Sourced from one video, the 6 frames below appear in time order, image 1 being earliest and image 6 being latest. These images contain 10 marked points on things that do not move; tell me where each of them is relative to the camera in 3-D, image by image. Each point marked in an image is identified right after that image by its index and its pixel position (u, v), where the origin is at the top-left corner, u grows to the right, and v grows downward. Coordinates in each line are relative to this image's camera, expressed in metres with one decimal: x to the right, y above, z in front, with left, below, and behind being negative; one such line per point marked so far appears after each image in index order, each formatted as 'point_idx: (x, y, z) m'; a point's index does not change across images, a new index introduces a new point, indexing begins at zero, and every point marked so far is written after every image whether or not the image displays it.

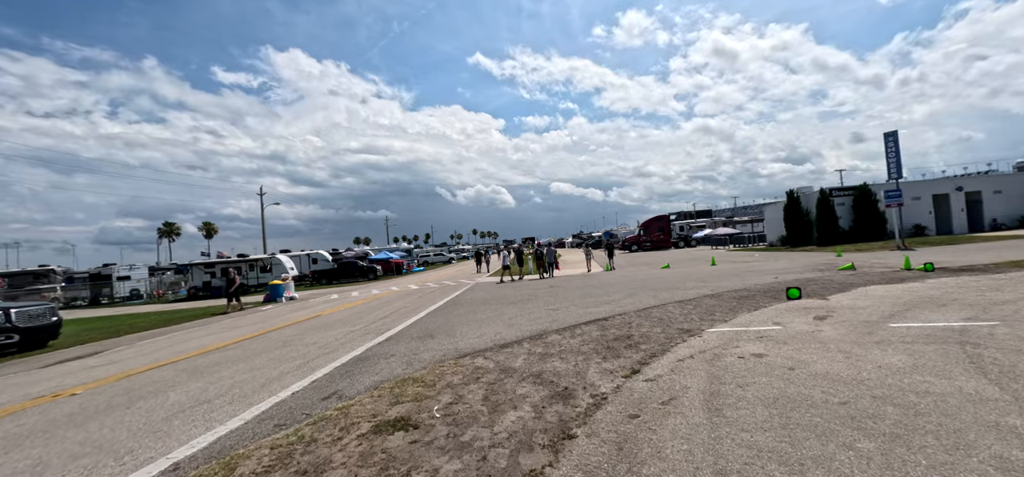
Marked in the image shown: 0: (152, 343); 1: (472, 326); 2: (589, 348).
0: (-12.6, -3.7, +12.6) m
1: (-1.0, -2.2, +9.0) m
2: (+1.4, -2.0, +6.4) m
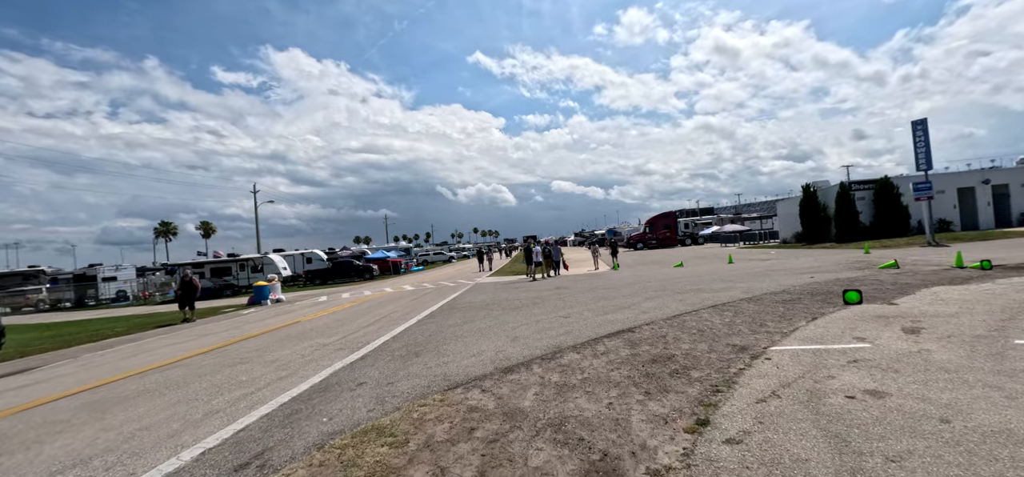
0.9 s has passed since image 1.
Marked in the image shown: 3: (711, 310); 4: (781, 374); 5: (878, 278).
0: (-12.5, -3.6, +11.0) m
1: (-0.9, -2.1, +7.4) m
2: (+1.5, -1.8, +4.8) m
3: (+4.7, -1.7, +8.5) m
4: (+3.3, -1.6, +4.4) m
5: (+11.6, -1.3, +11.4) m
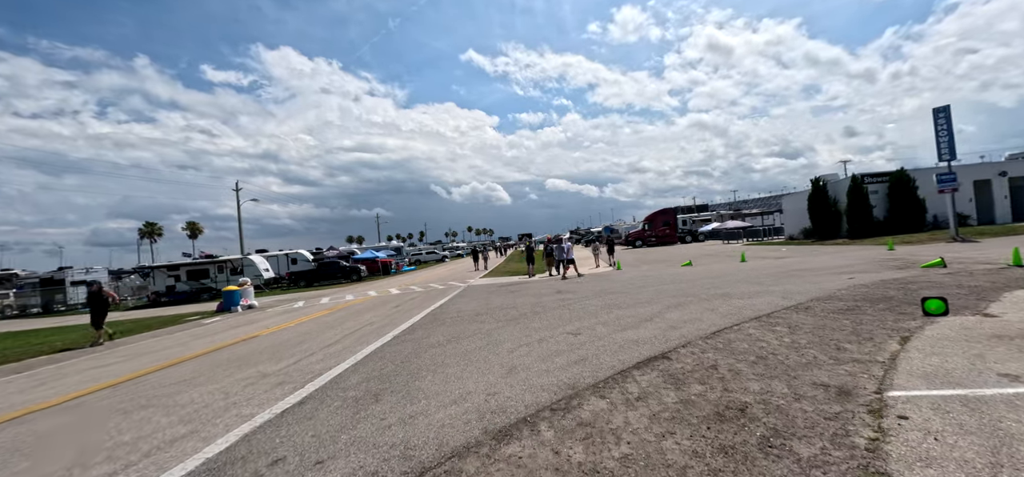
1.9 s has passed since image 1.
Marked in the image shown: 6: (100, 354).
0: (-12.6, -3.6, +9.0) m
1: (-0.9, -2.0, +5.6) m
2: (+1.4, -1.8, +3.0) m
3: (+4.6, -1.6, +6.8) m
4: (+3.3, -1.6, +2.7) m
5: (+11.5, -1.1, +9.8) m
6: (-13.5, -3.8, +11.8) m
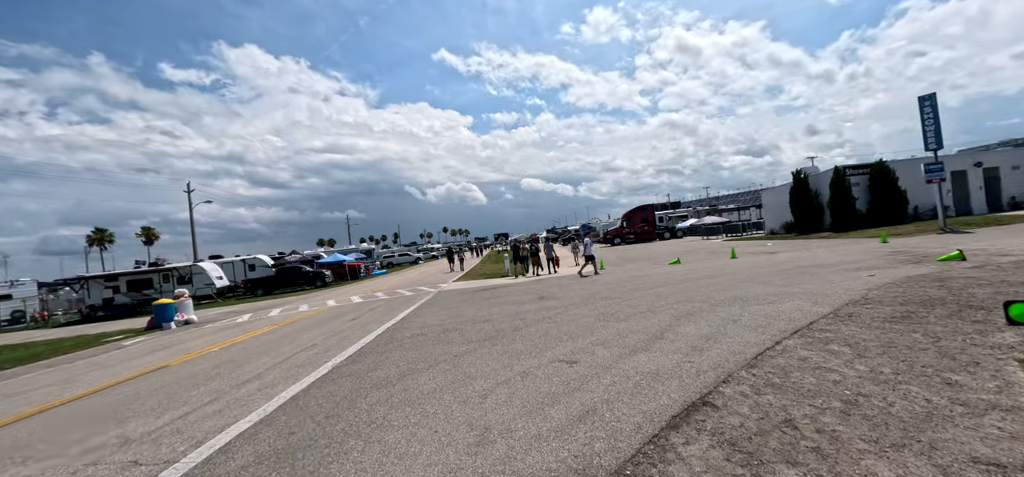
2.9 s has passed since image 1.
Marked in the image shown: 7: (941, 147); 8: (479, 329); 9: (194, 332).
0: (-13.0, -3.8, +6.3) m
1: (-1.2, -2.0, +3.6) m
2: (+1.3, -1.7, +1.2) m
3: (+4.3, -1.5, +5.2) m
4: (+3.2, -1.5, +1.0) m
5: (+10.9, -0.9, +8.6) m
6: (-14.1, -4.0, +9.1) m
7: (+22.4, +4.8, +18.9) m
8: (-0.7, -2.1, +8.3) m
9: (-14.2, -4.2, +16.2) m
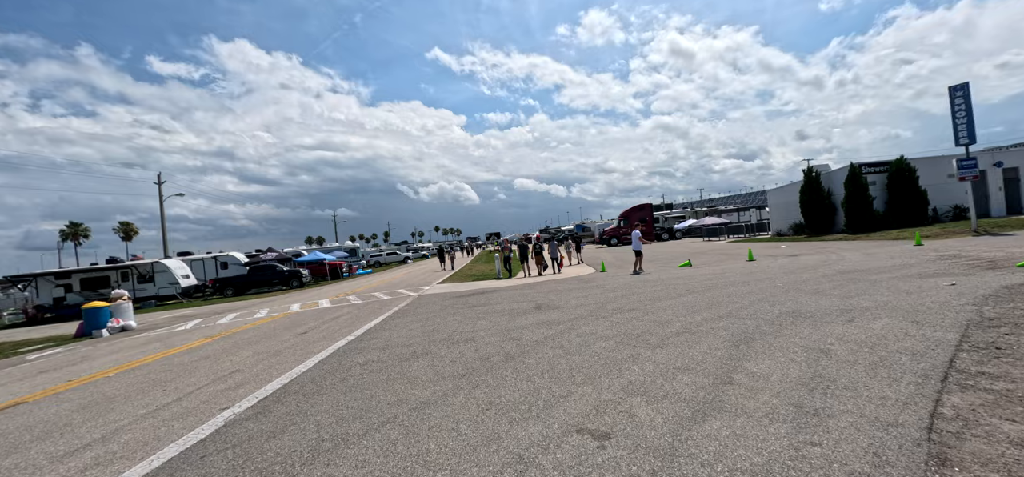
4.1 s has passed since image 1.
0: (-13.1, -3.5, +3.8) m
1: (-1.3, -1.9, +1.4) m
2: (+1.3, -1.6, -1.0) m
3: (+4.1, -1.4, +3.1) m
4: (+3.2, -1.4, -1.1) m
5: (+10.7, -0.9, +6.7) m
6: (-14.4, -3.7, +6.5) m
7: (+22.0, +4.6, +17.2) m
8: (-0.9, -1.9, +6.0) m
9: (-14.6, -3.9, +13.6) m
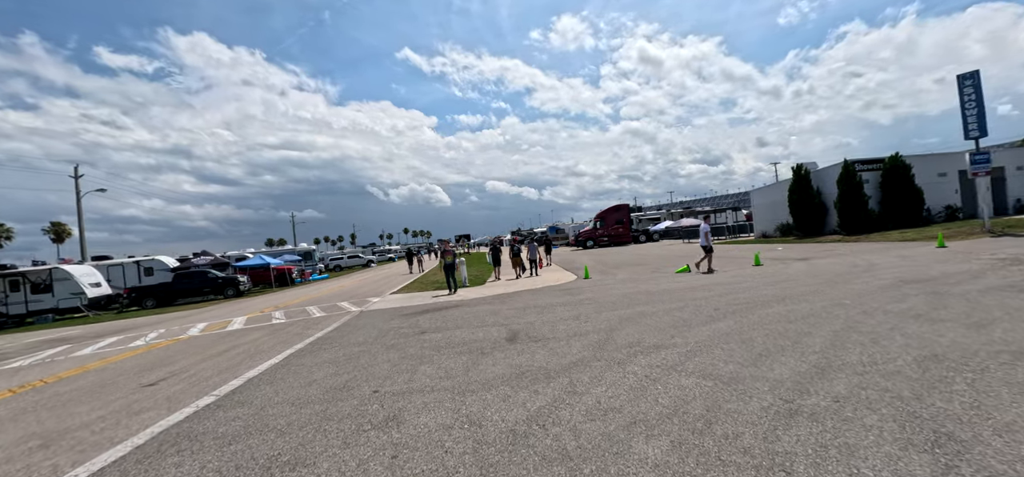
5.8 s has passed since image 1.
0: (-13.3, -3.5, -0.3) m
1: (-1.3, -1.8, -1.8) m
2: (+1.5, -1.5, -3.9) m
3: (+4.0, -1.4, +0.4) m
4: (+3.3, -1.3, -3.9) m
5: (+10.2, -0.9, +4.4) m
6: (-14.8, -3.6, +2.4) m
7: (+20.7, +4.6, +15.8) m
8: (-1.3, -1.9, +2.9) m
9: (-15.6, -3.9, +9.4) m
